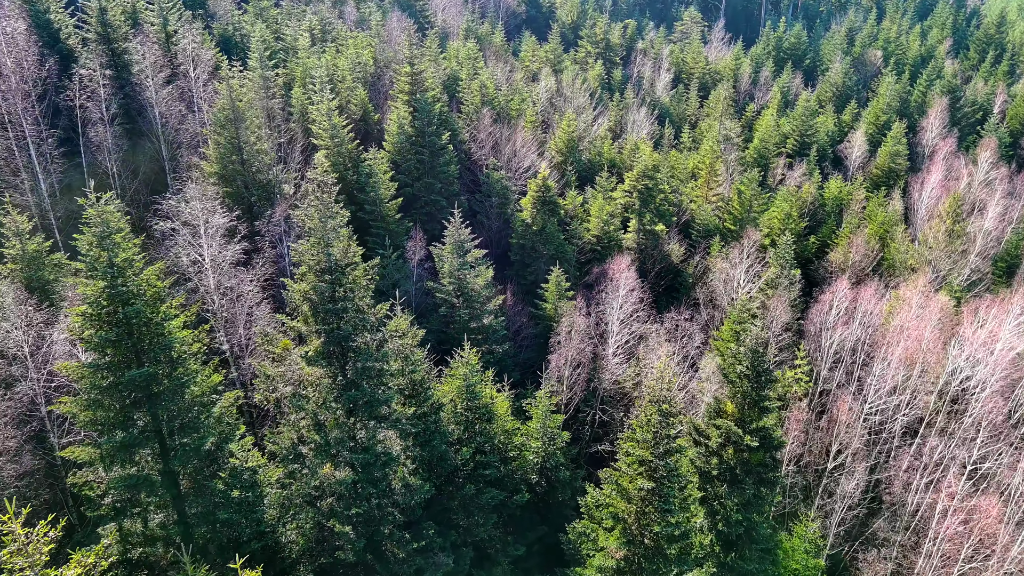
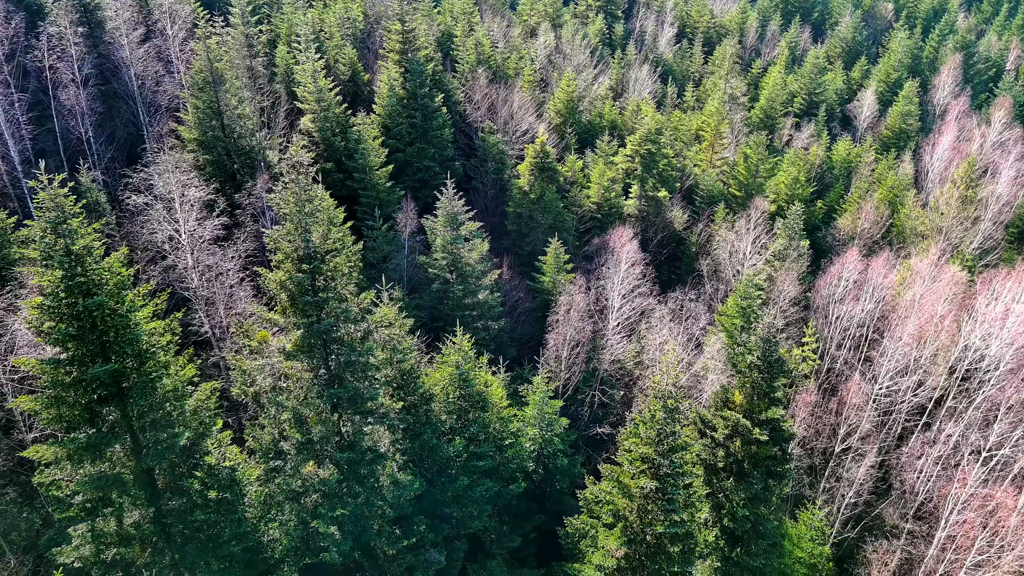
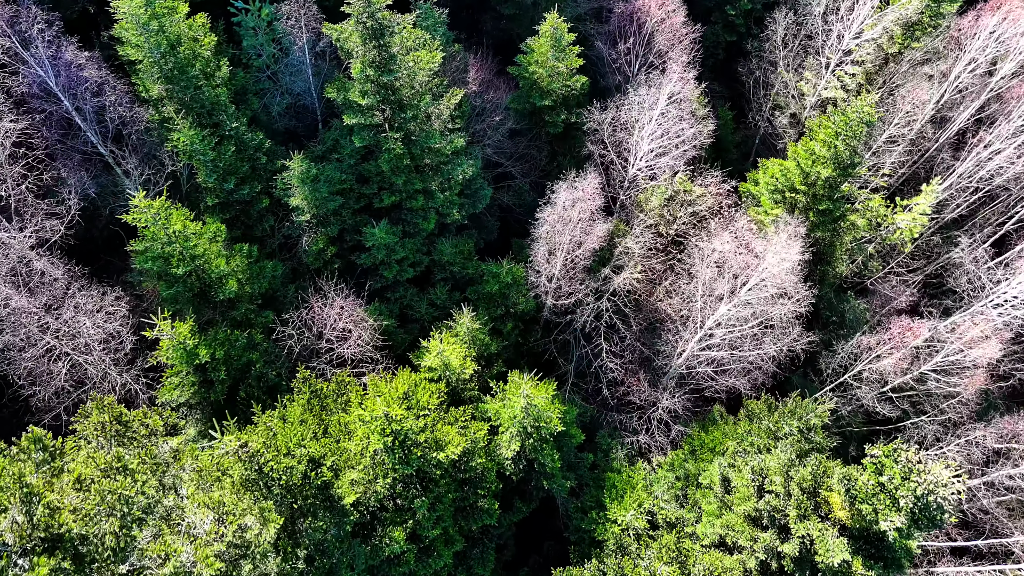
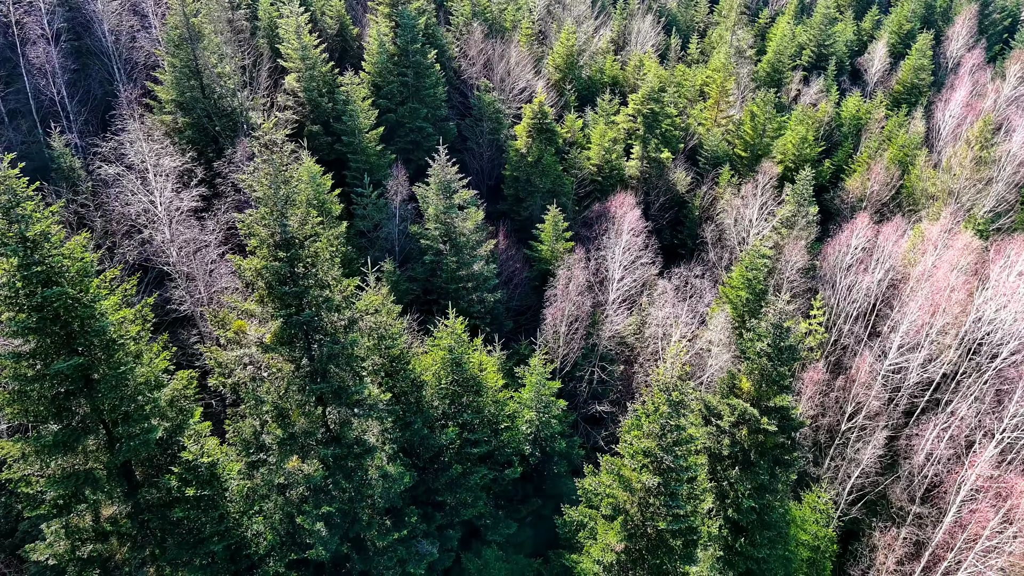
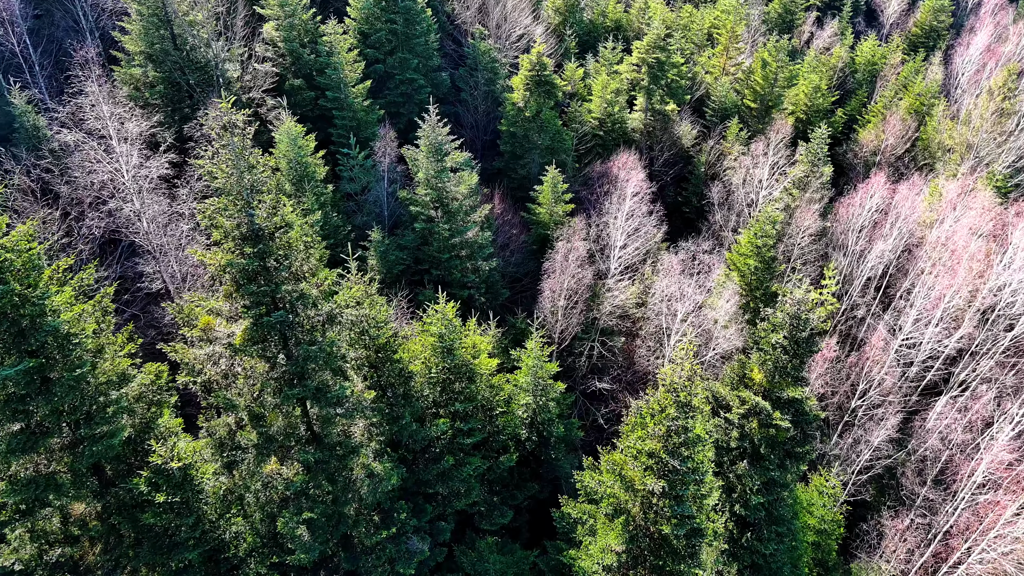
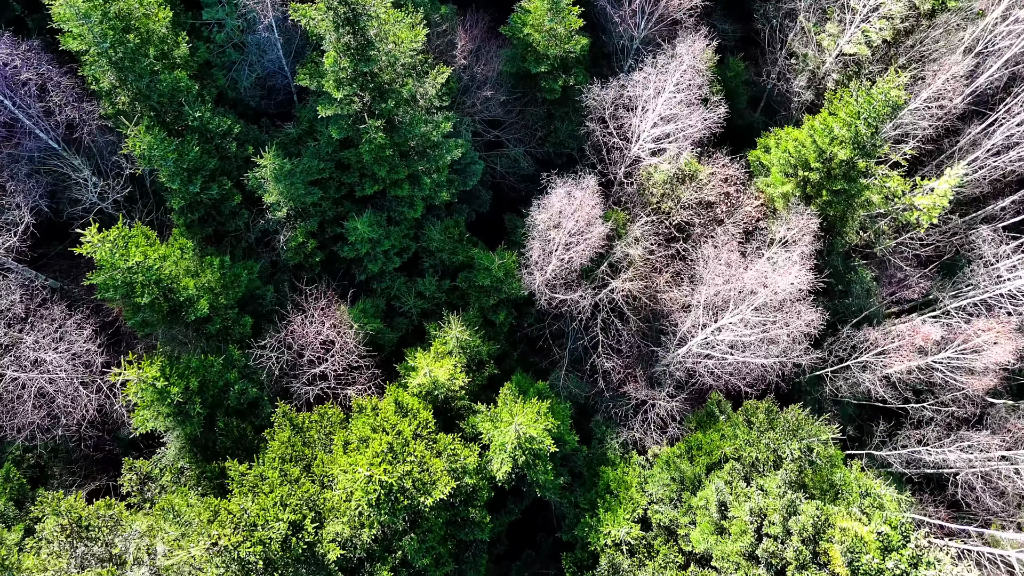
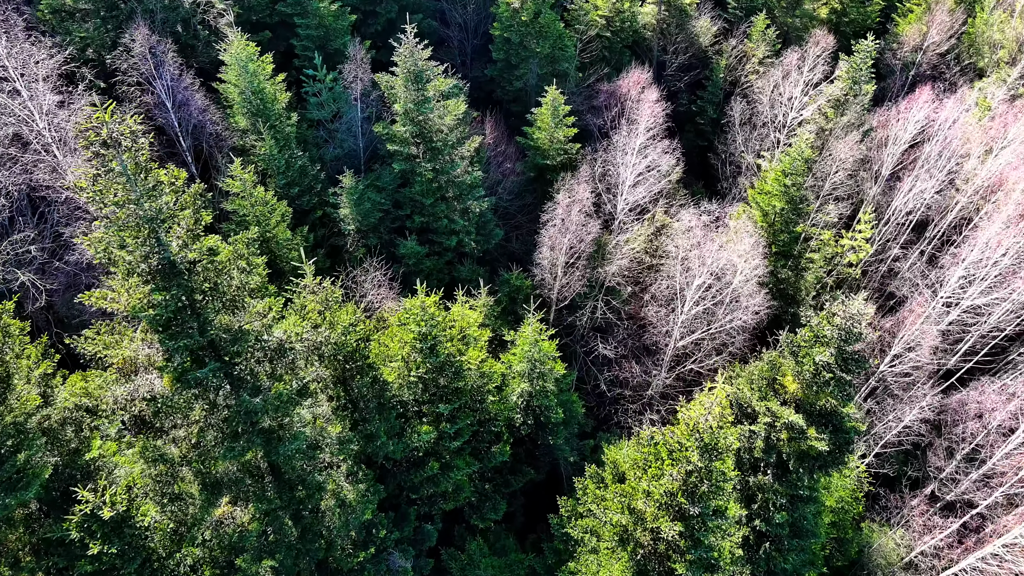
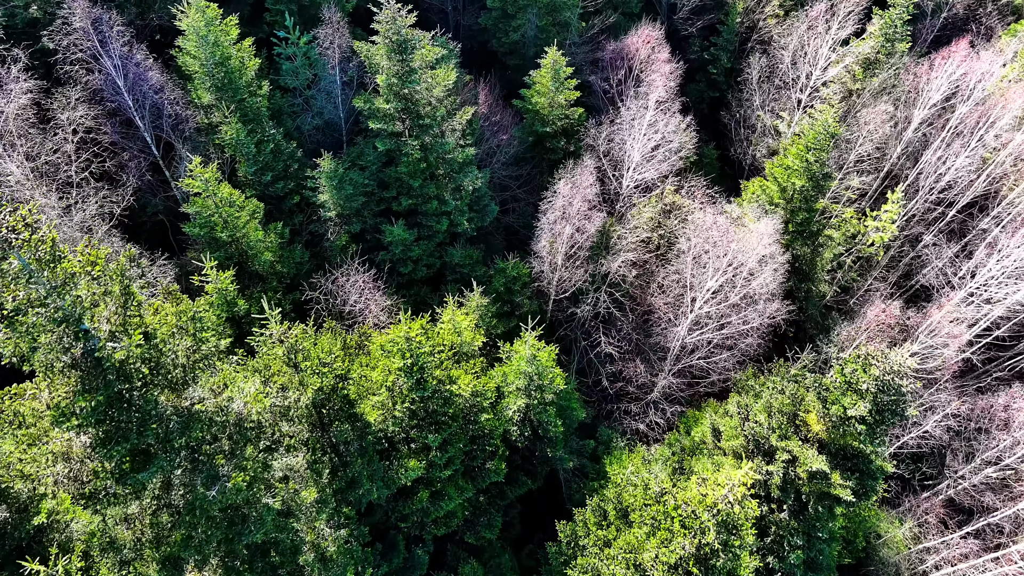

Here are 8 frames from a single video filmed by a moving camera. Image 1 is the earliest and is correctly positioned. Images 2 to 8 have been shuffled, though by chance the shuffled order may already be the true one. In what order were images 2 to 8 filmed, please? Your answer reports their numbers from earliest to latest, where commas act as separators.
2, 4, 5, 7, 8, 3, 6
